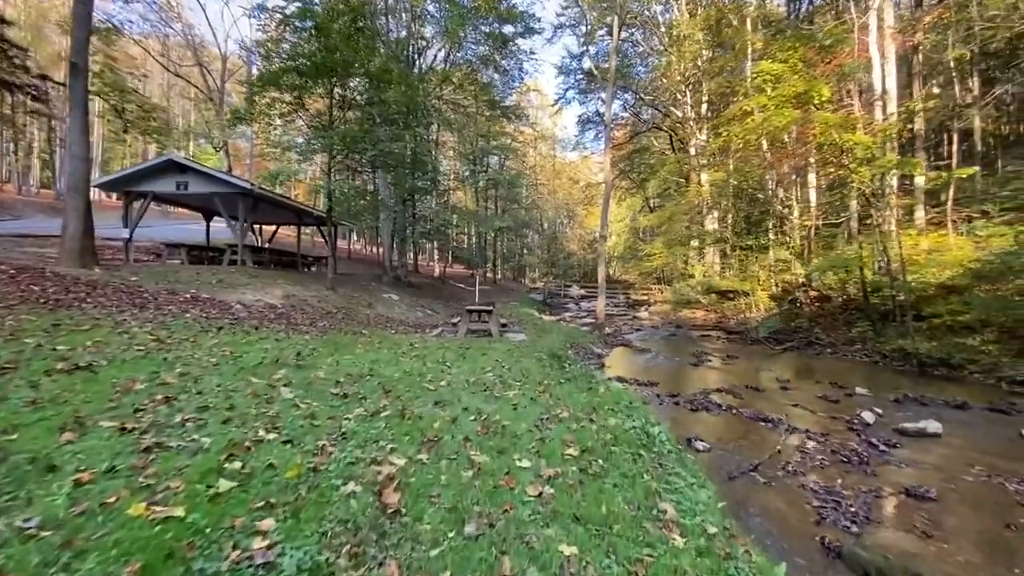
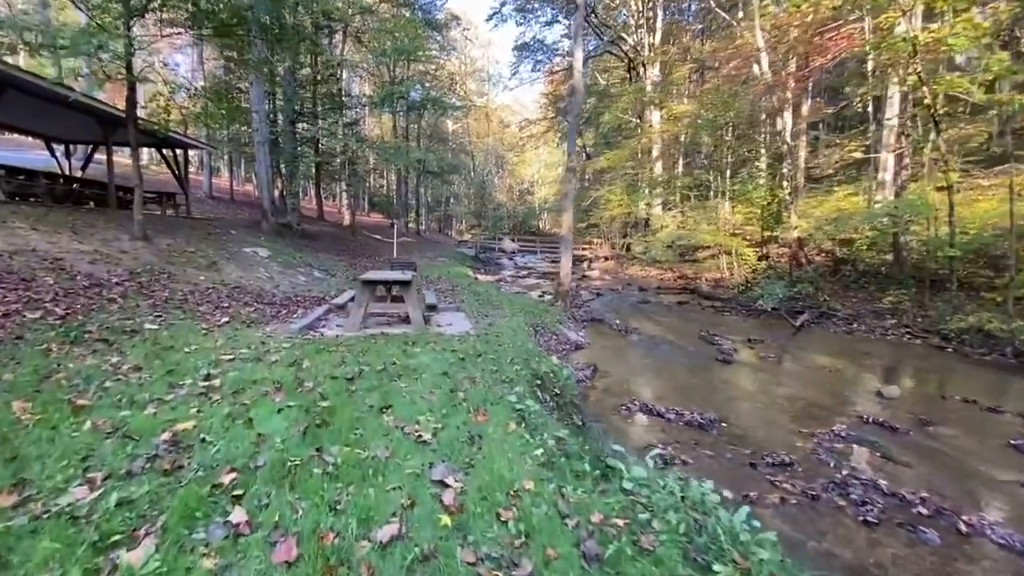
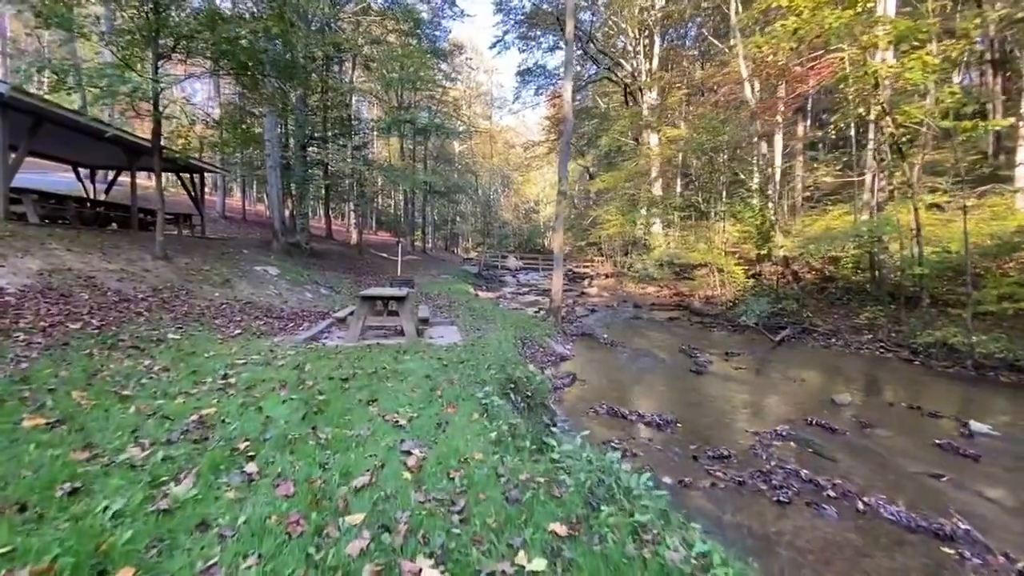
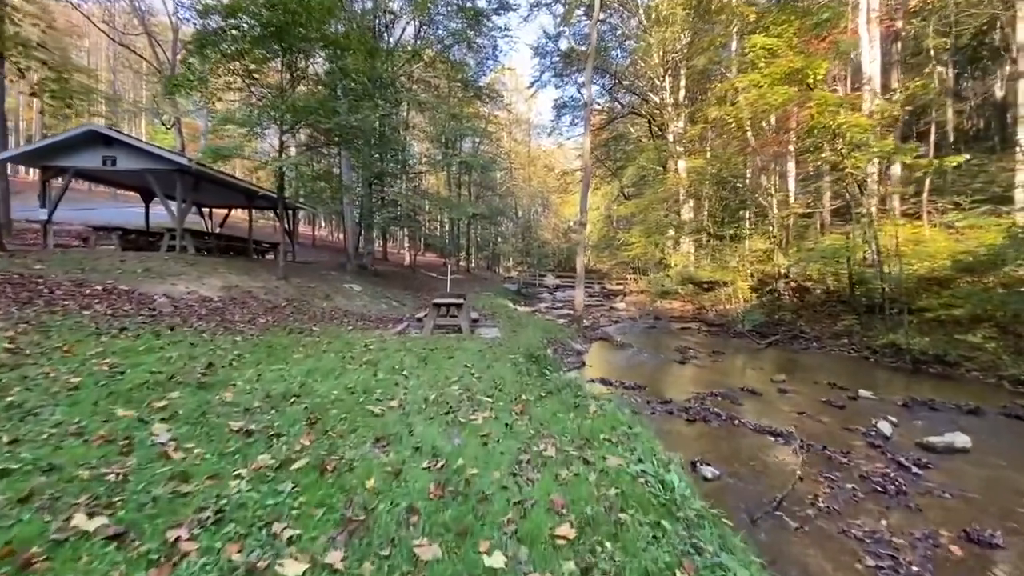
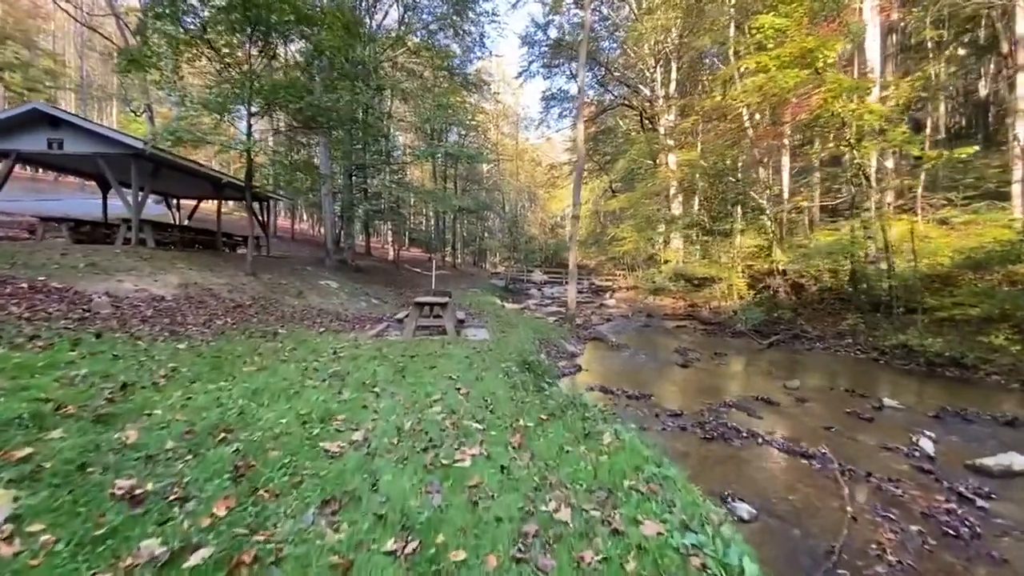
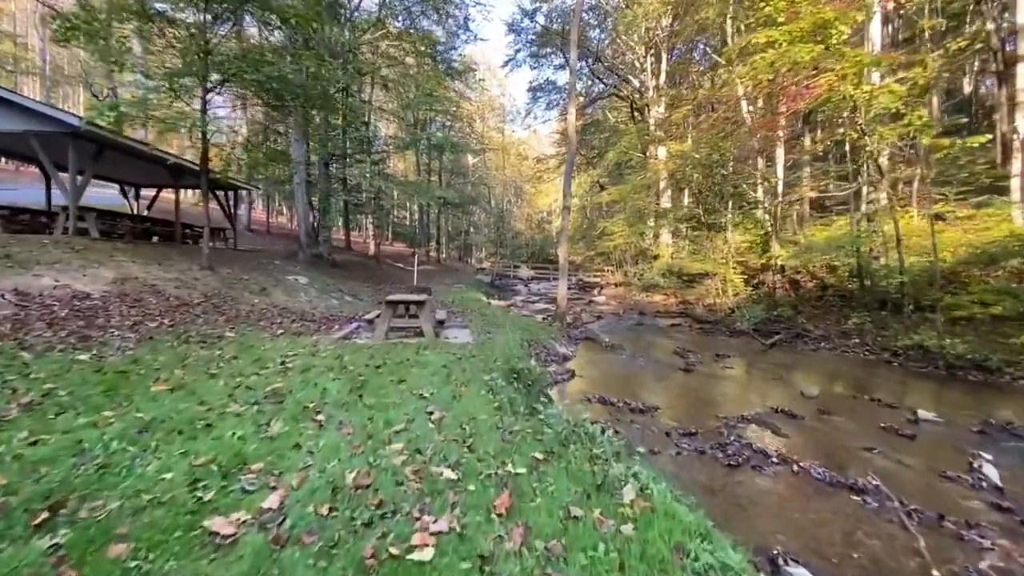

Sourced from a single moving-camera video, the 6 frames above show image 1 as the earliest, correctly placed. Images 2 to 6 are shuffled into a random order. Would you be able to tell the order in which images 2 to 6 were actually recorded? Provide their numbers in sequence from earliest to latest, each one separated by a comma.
4, 5, 6, 3, 2
